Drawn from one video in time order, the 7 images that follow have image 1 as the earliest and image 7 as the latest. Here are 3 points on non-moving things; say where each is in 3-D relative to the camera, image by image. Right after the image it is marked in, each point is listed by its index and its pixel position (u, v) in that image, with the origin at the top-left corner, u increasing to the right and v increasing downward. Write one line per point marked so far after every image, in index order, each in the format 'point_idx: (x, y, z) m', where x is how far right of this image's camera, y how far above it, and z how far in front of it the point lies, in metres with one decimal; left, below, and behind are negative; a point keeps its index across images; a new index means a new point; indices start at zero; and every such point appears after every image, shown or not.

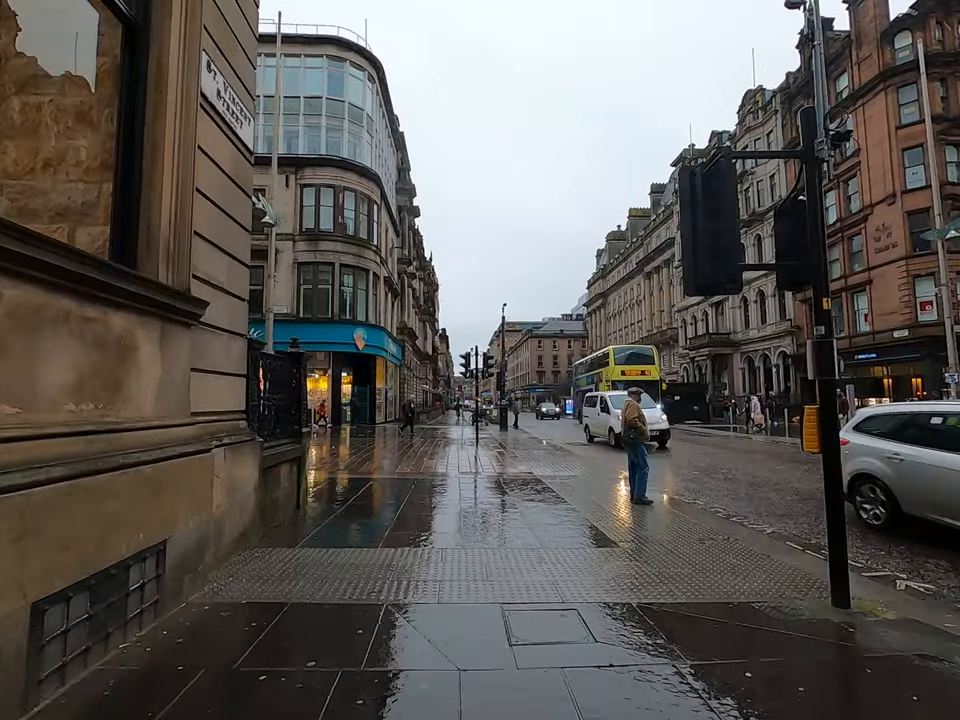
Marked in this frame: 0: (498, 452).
0: (+0.6, -3.2, +17.3) m
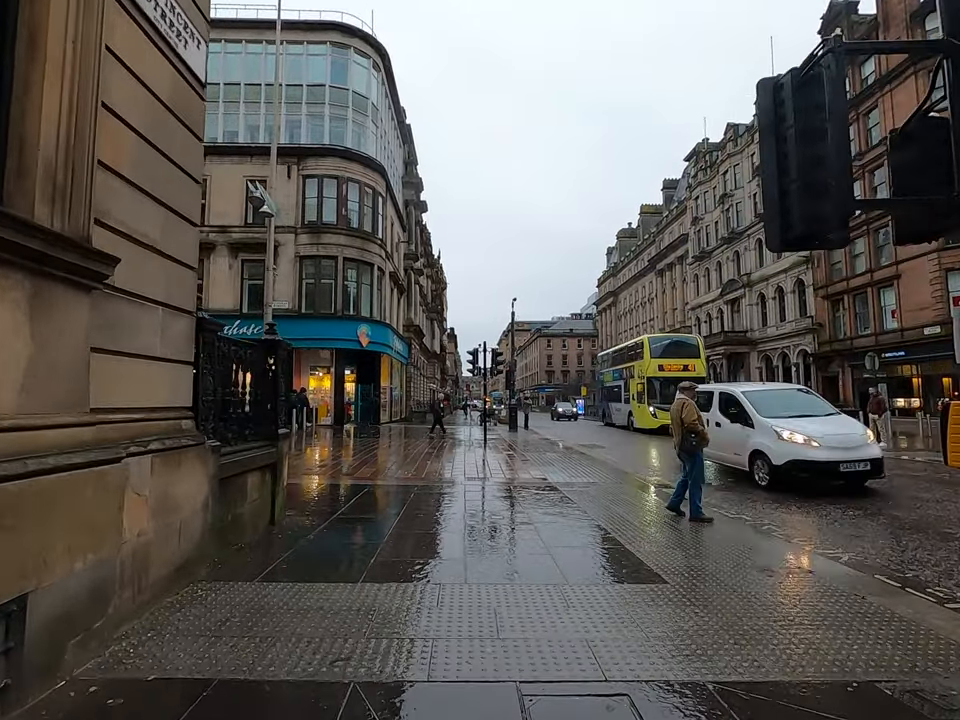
0: (+0.9, -3.1, +16.1) m
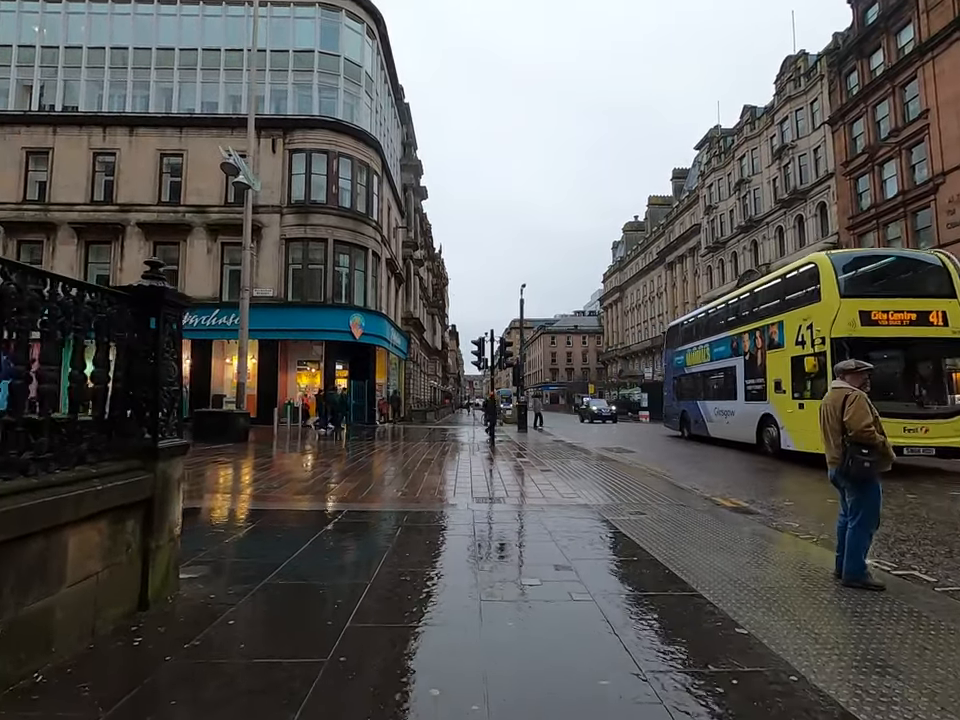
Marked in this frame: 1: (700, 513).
0: (+1.1, -2.8, +13.5) m
1: (+3.0, -2.1, +6.9) m
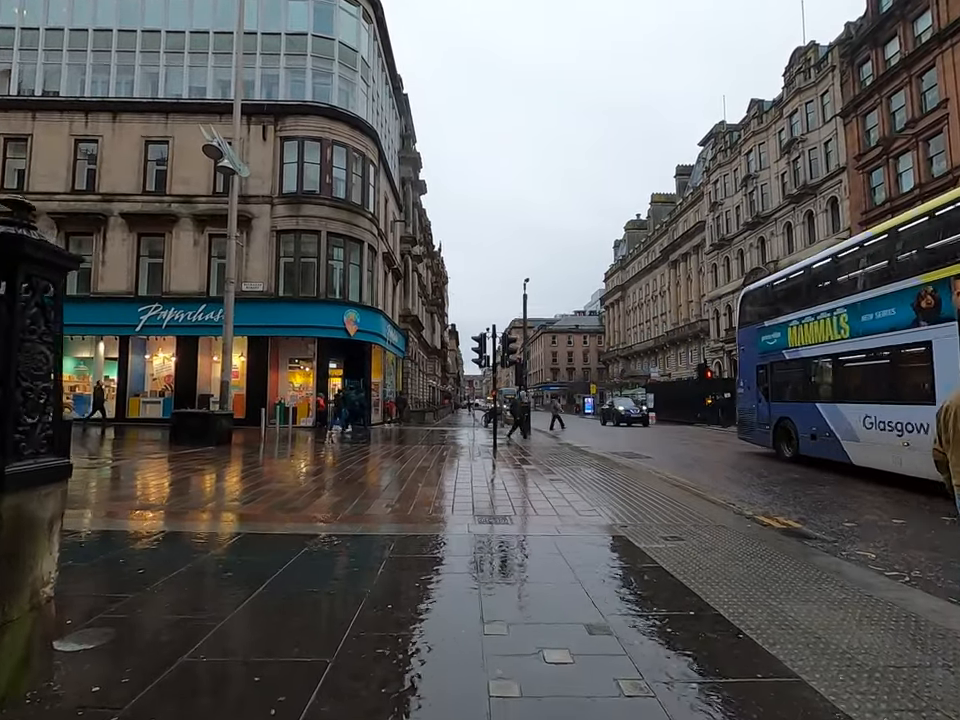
0: (+1.1, -2.7, +12.4) m
1: (+3.1, -2.0, +5.7) m
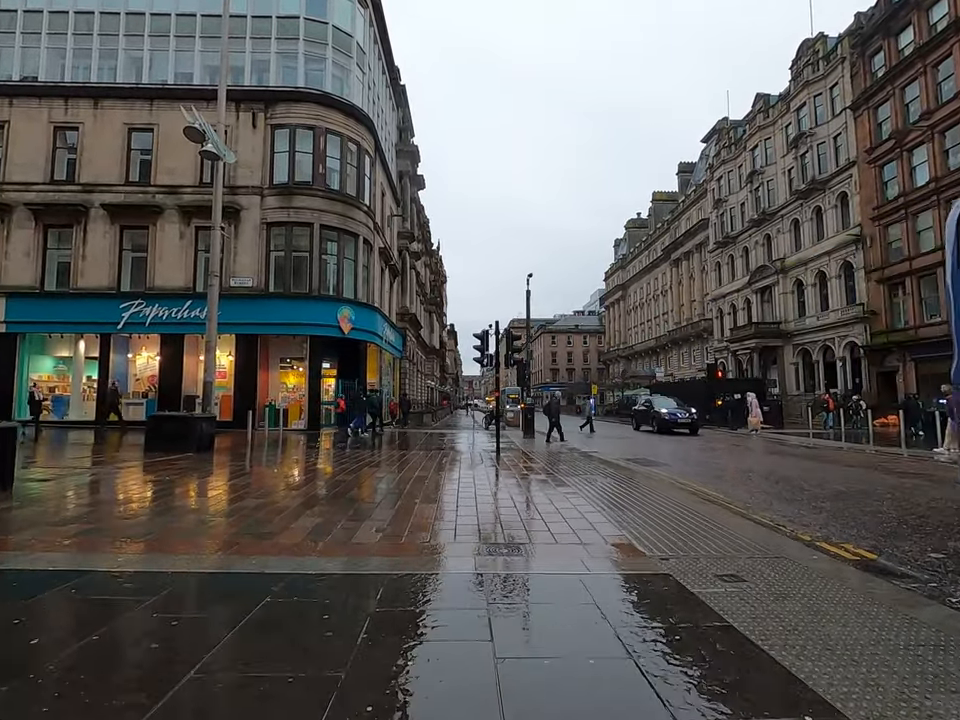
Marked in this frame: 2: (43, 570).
0: (+1.2, -2.7, +11.3) m
1: (+3.2, -2.0, +4.6) m
2: (-4.2, -2.0, +4.7) m
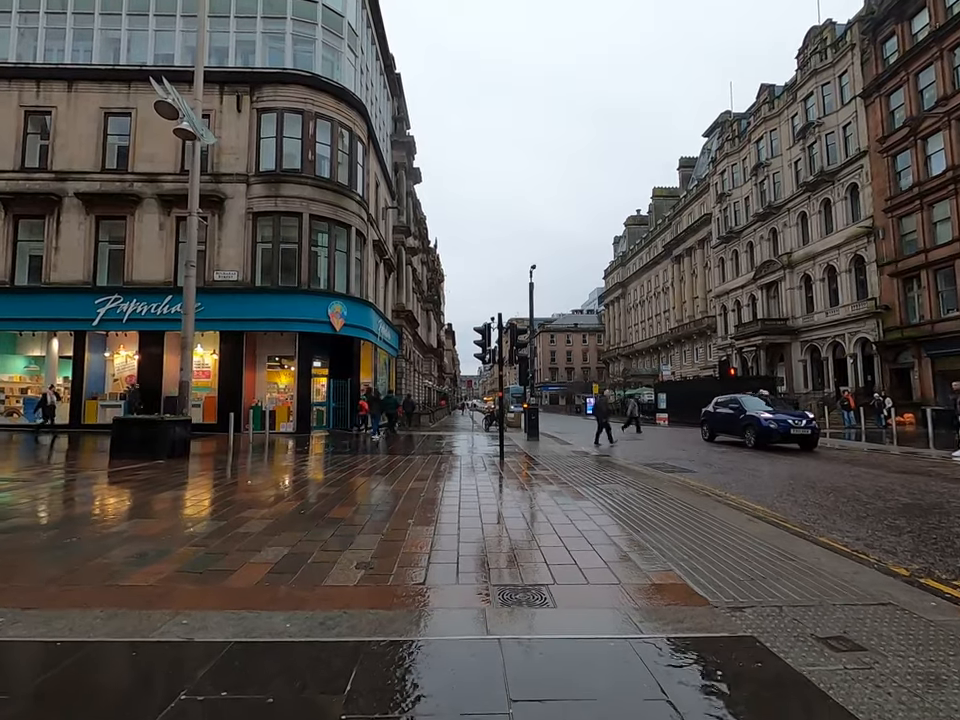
0: (+1.3, -2.6, +10.0) m
1: (+3.2, -1.9, +3.4) m
2: (-4.1, -1.9, +3.5) m
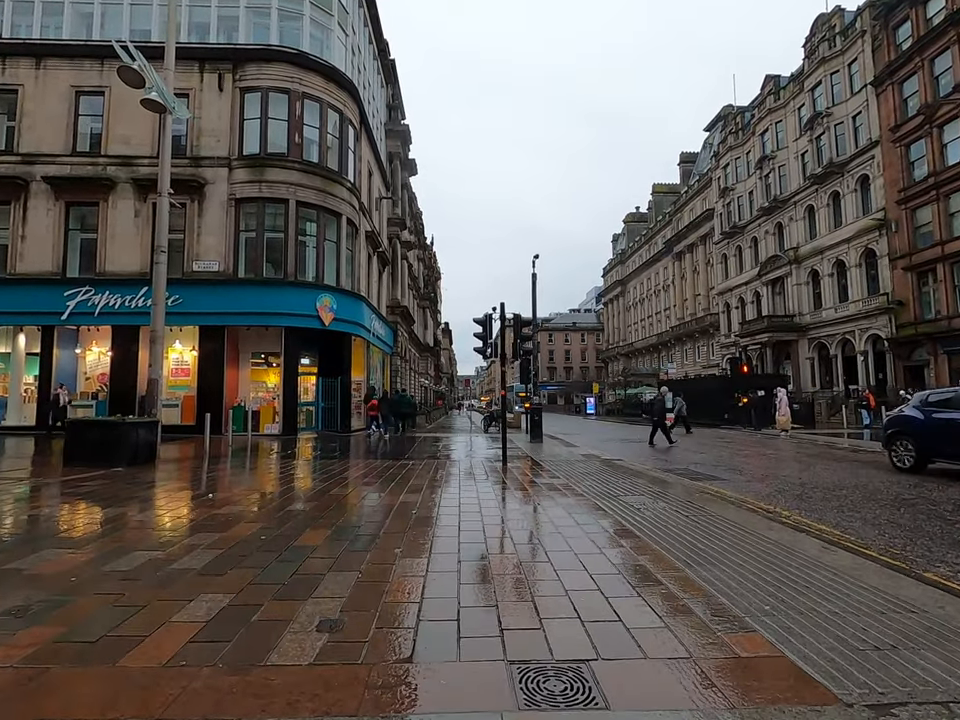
0: (+1.3, -2.4, +8.7) m
1: (+3.3, -1.7, +2.1) m
2: (-4.0, -1.8, +2.1) m
